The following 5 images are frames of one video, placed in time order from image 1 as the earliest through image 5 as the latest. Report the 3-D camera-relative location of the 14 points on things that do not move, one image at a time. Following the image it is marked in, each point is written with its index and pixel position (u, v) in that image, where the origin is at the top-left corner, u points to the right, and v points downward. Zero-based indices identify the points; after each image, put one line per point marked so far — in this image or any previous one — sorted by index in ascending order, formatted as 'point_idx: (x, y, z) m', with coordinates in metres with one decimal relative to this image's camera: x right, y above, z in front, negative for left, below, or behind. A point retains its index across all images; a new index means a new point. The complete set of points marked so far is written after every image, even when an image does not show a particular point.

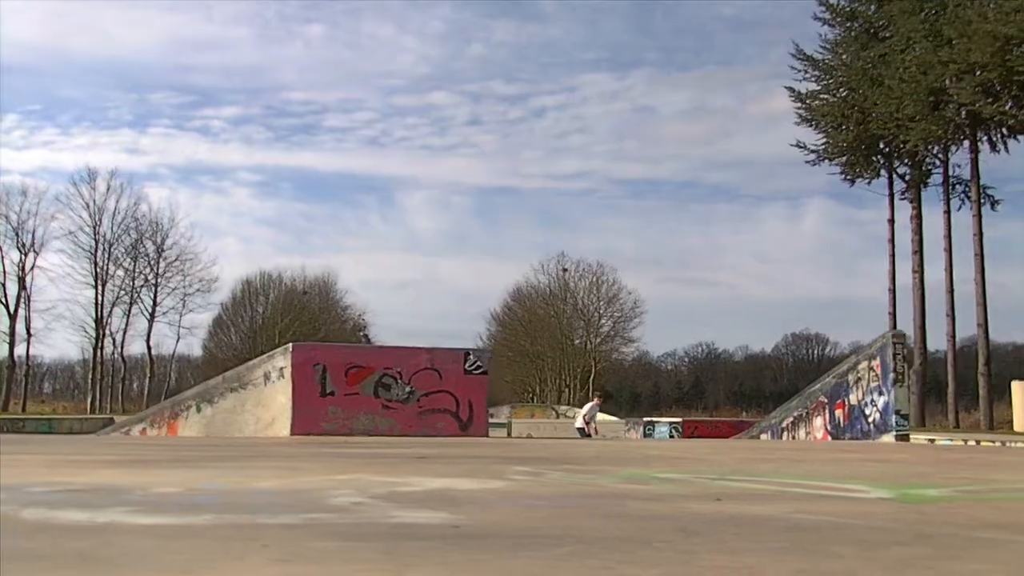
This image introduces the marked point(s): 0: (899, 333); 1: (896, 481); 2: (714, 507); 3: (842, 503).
0: (+5.2, -0.6, +12.3) m
1: (+1.6, -0.8, +3.9) m
2: (+0.6, -0.7, +2.8) m
3: (+1.1, -0.7, +3.1) m
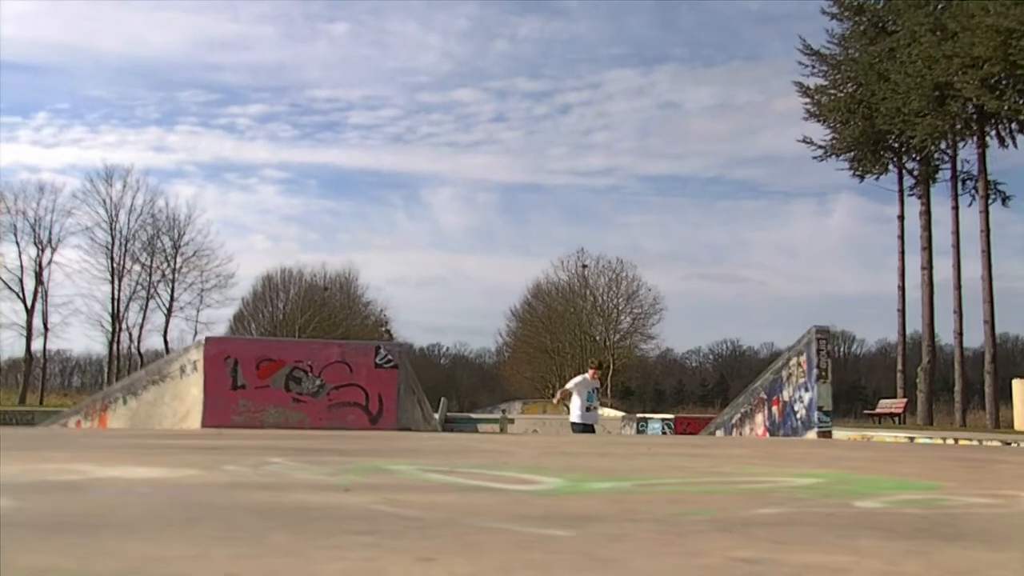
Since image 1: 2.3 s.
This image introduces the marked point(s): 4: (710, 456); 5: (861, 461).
0: (+4.2, -0.6, +12.2) m
1: (+0.4, -0.8, +3.9) m
2: (-0.6, -0.7, +2.8) m
3: (-0.2, -0.7, +3.0) m
4: (+1.3, -1.1, +5.8) m
5: (+2.1, -1.1, +5.5) m
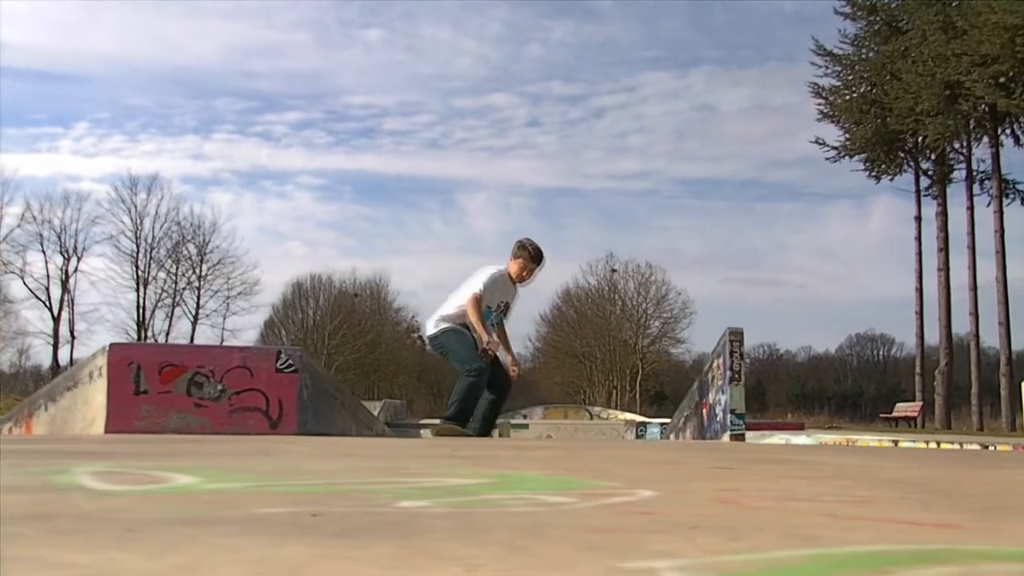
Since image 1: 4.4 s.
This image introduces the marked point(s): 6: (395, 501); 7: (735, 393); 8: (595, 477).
0: (+3.0, -0.6, +12.1) m
1: (-1.0, -0.8, +3.9) m
2: (-2.1, -0.7, +2.8) m
3: (-1.6, -0.7, +3.1) m
4: (-0.1, -1.1, +5.7) m
5: (+0.8, -1.0, +5.5) m
6: (-0.4, -0.7, +2.9) m
7: (+3.0, -1.4, +12.1) m
8: (+0.4, -0.9, +4.1) m
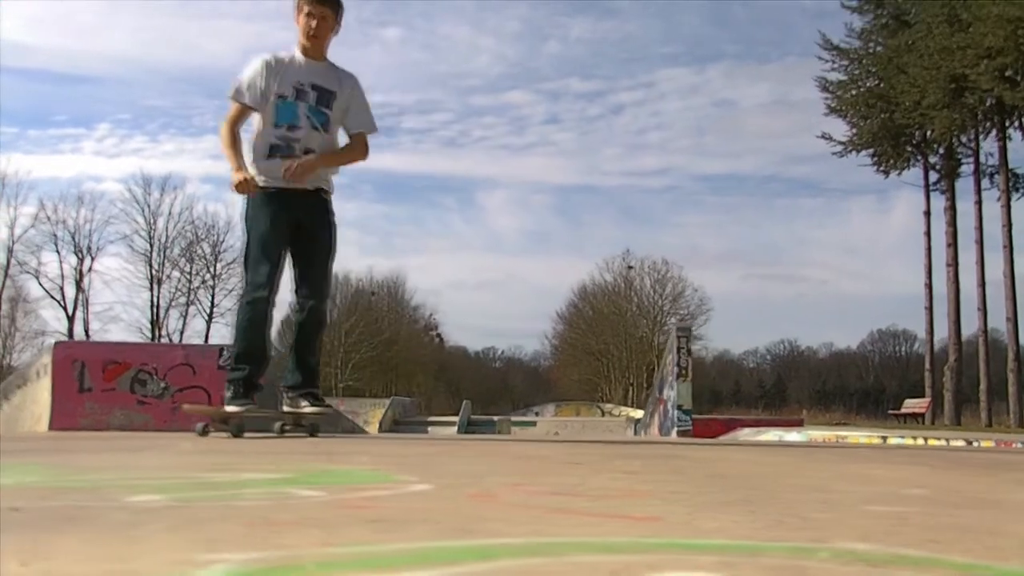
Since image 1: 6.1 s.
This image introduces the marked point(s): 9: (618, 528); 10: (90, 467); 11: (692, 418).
0: (+2.3, -0.5, +12.0) m
1: (-1.8, -0.8, +3.9) m
2: (-2.9, -0.6, +2.9) m
3: (-2.4, -0.7, +3.1) m
4: (-0.9, -1.0, +5.7) m
5: (0.0, -1.0, +5.4) m
6: (-1.2, -0.7, +2.9) m
7: (+2.3, -1.3, +12.1) m
8: (-0.4, -0.8, +4.1) m
9: (+0.3, -0.6, +2.3) m
10: (-1.9, -0.8, +4.2) m
11: (+2.4, -1.7, +11.9) m
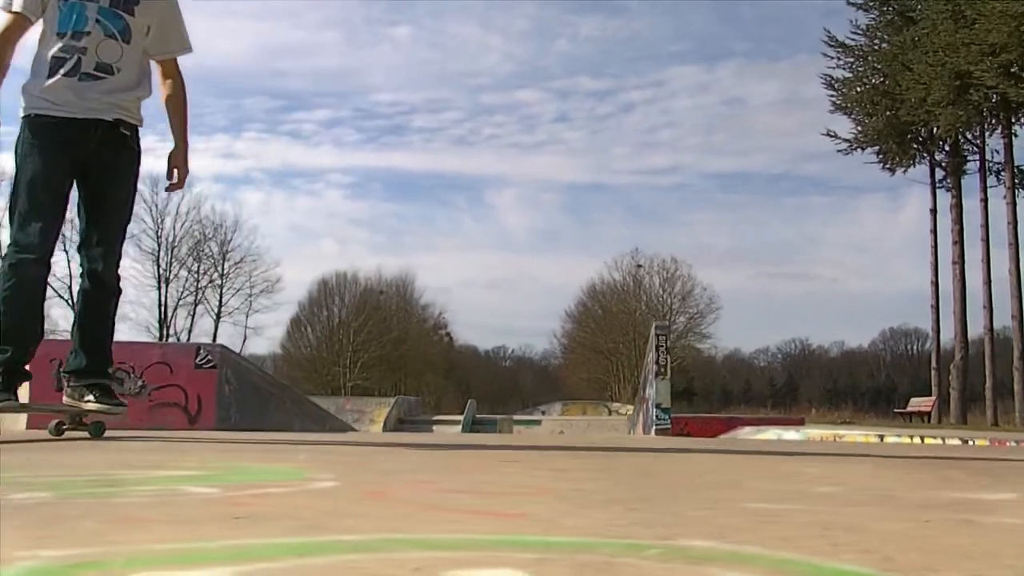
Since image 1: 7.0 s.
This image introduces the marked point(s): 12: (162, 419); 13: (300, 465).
0: (+2.0, -0.5, +12.0) m
1: (-2.2, -0.8, +3.9) m
2: (-3.3, -0.6, +2.9) m
3: (-2.8, -0.7, +3.1) m
4: (-1.2, -1.0, +5.7) m
5: (-0.3, -1.0, +5.4) m
6: (-1.6, -0.7, +2.9) m
7: (+2.0, -1.3, +12.0) m
8: (-0.8, -0.8, +4.1) m
9: (-0.1, -0.6, +2.3) m
10: (-2.3, -0.8, +4.2) m
11: (+2.1, -1.7, +11.9) m
12: (-4.3, -1.6, +11.1) m
13: (-1.0, -0.9, +4.4) m
